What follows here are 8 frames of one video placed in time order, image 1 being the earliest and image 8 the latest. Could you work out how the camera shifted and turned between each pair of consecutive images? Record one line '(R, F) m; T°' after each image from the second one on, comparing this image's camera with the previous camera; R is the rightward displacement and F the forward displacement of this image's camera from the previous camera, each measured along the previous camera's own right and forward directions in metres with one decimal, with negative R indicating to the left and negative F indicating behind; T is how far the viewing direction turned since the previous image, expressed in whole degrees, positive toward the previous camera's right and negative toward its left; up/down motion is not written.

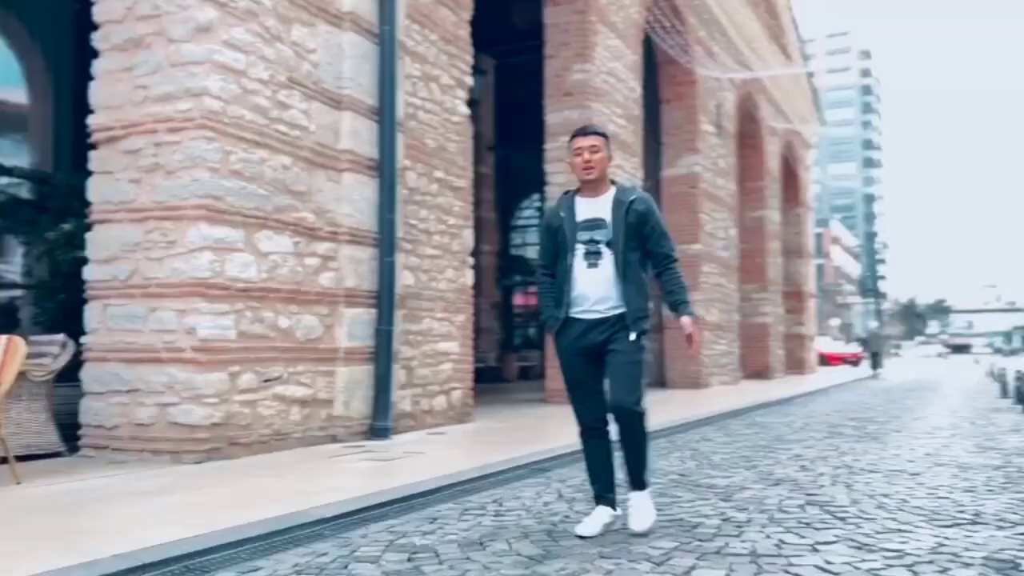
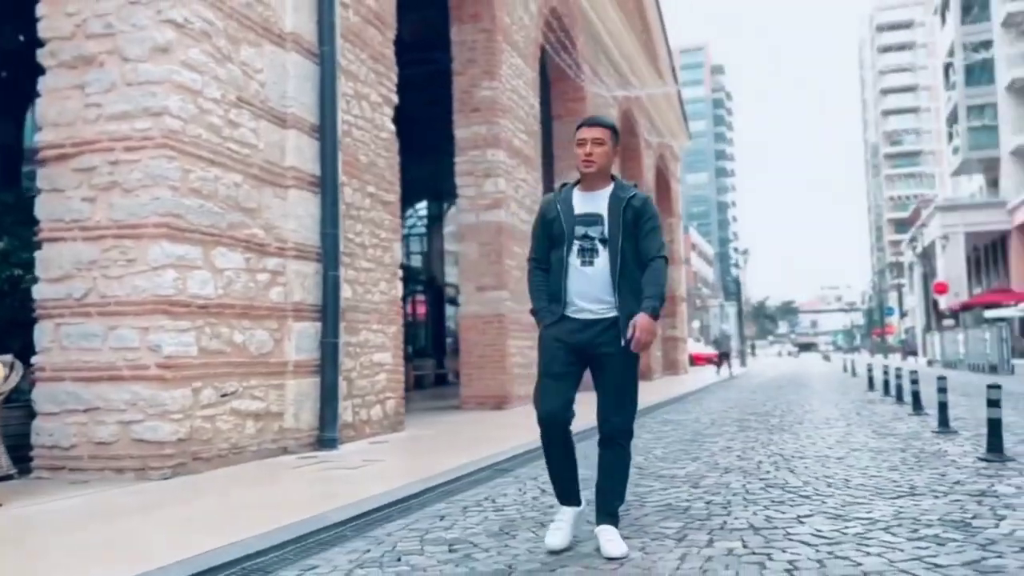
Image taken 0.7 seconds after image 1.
(-0.8, -0.4) m; +9°
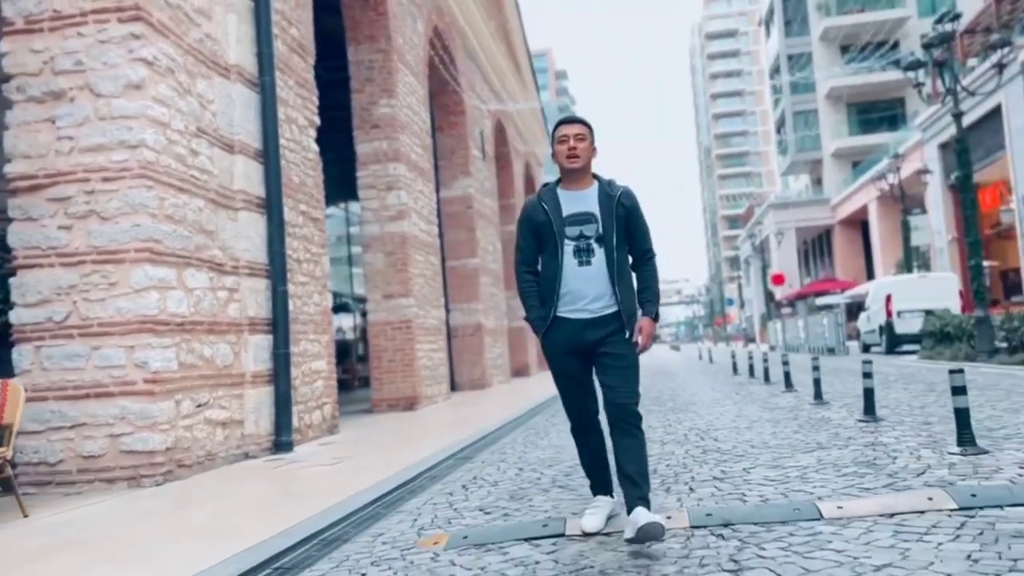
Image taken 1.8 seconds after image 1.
(-1.0, -0.9) m; +10°
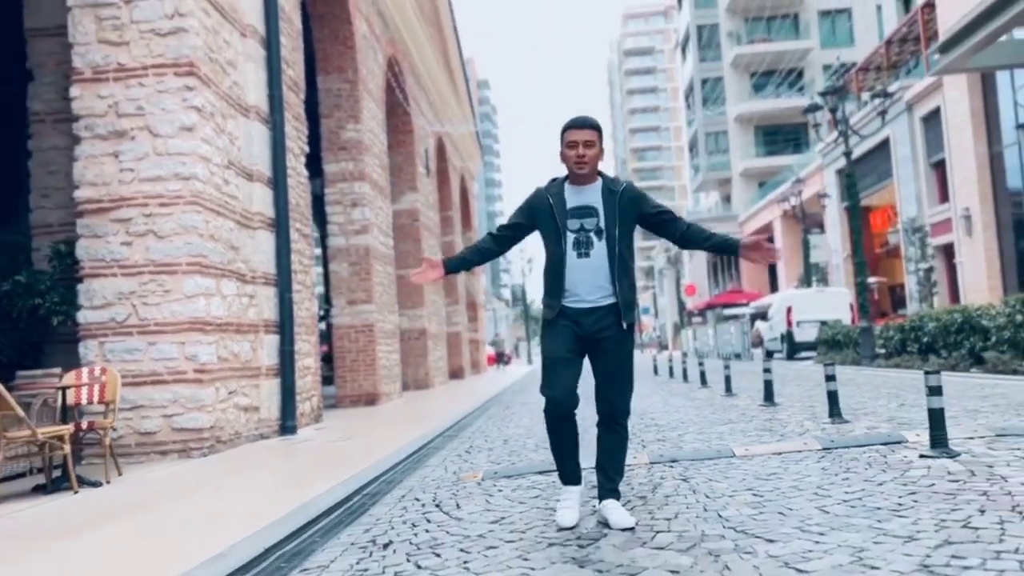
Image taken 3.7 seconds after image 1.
(-0.7, -1.9) m; +5°
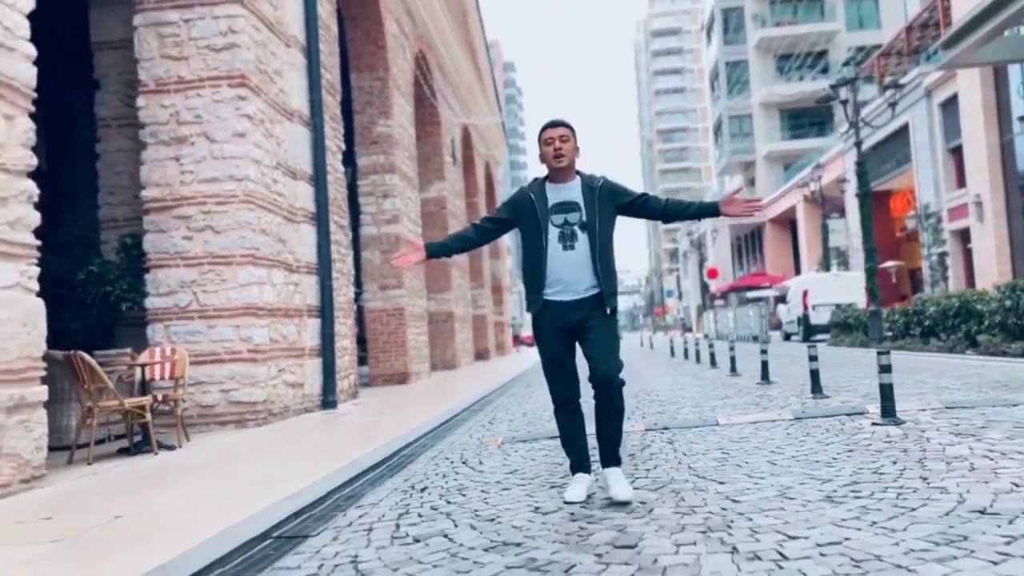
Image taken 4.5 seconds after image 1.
(+0.1, -1.0) m; -2°
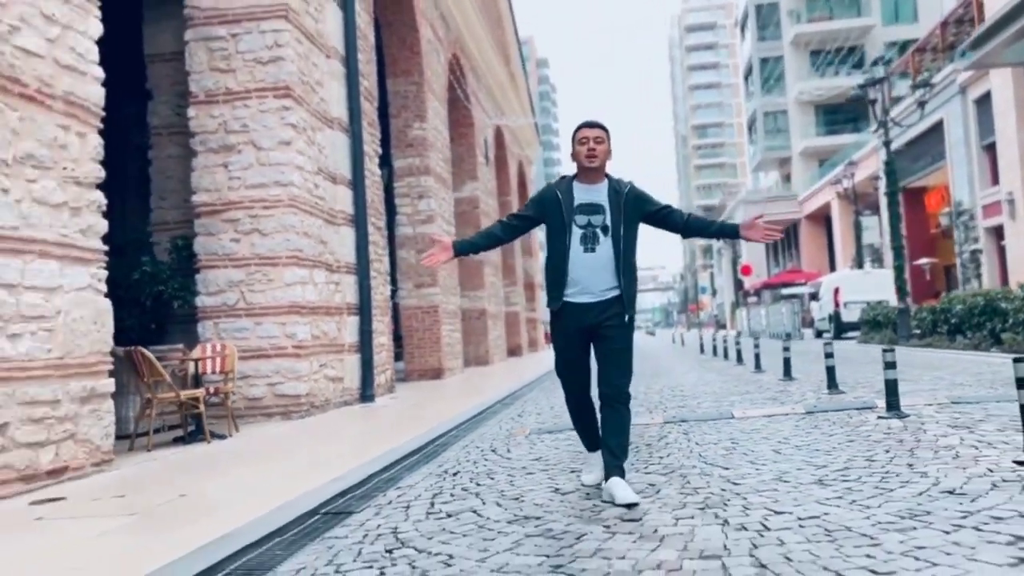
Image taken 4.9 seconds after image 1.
(+0.1, -0.5) m; -2°
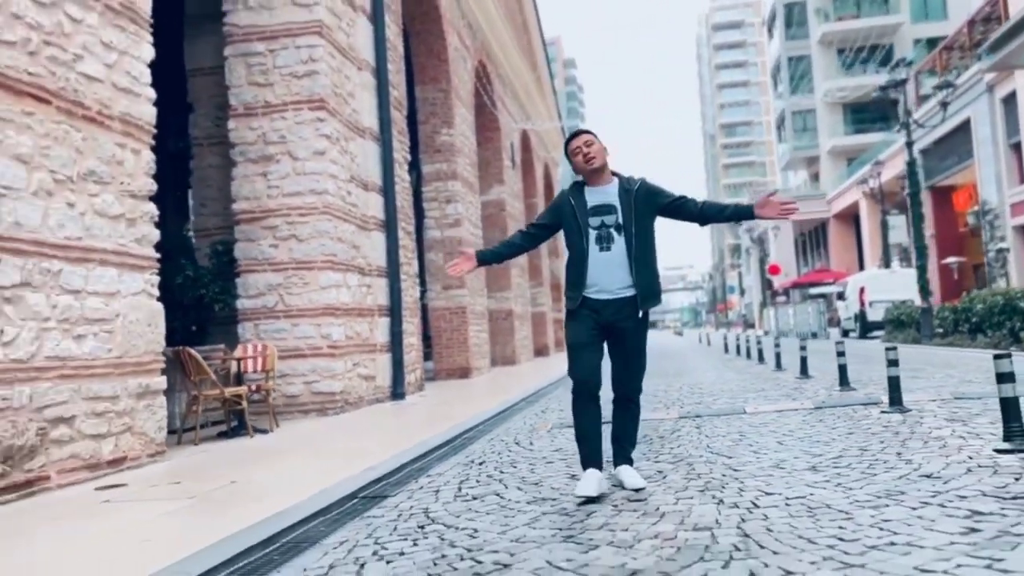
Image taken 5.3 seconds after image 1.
(+0.1, -0.5) m; -2°
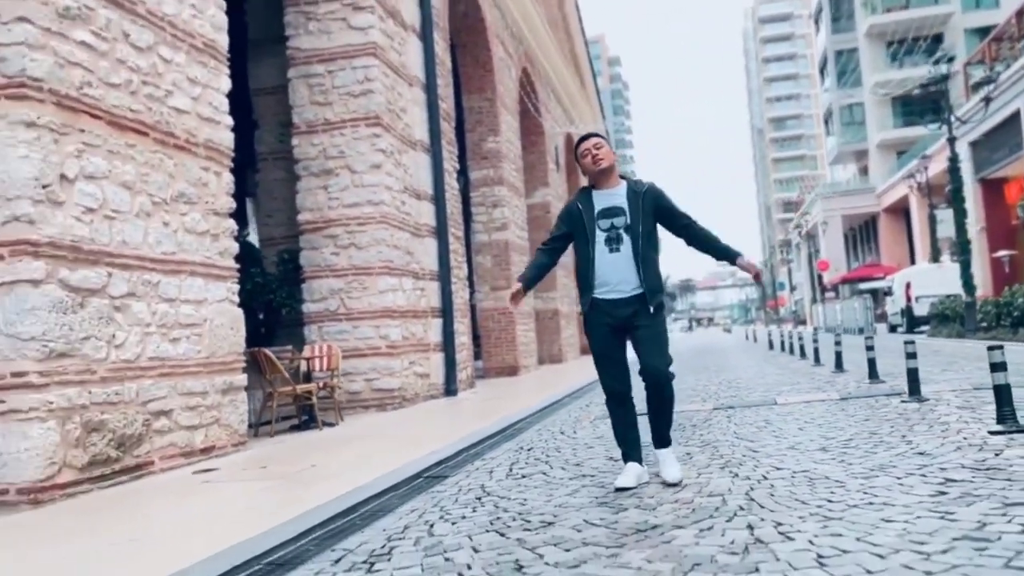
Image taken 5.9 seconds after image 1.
(0.0, -0.7) m; -3°
